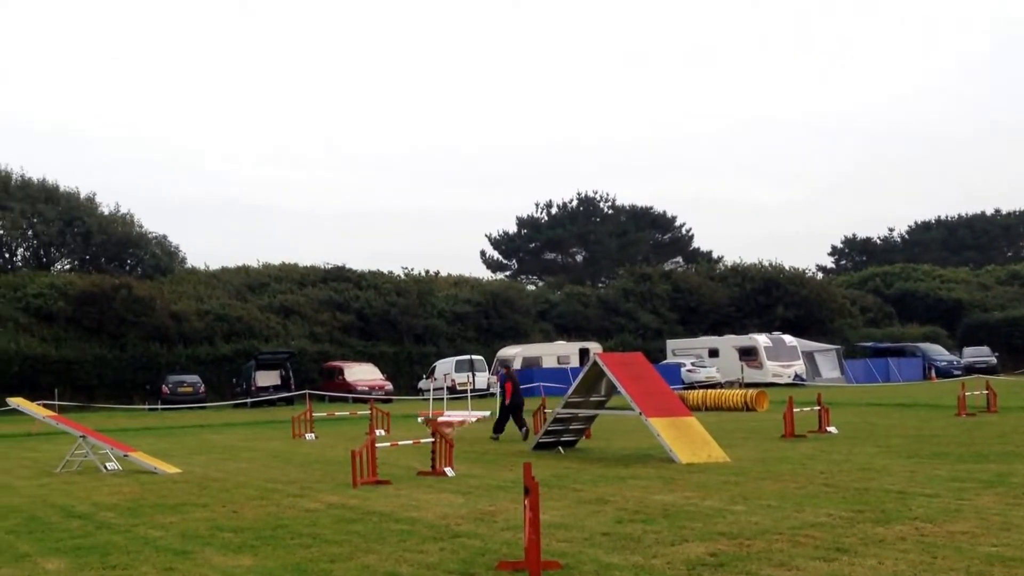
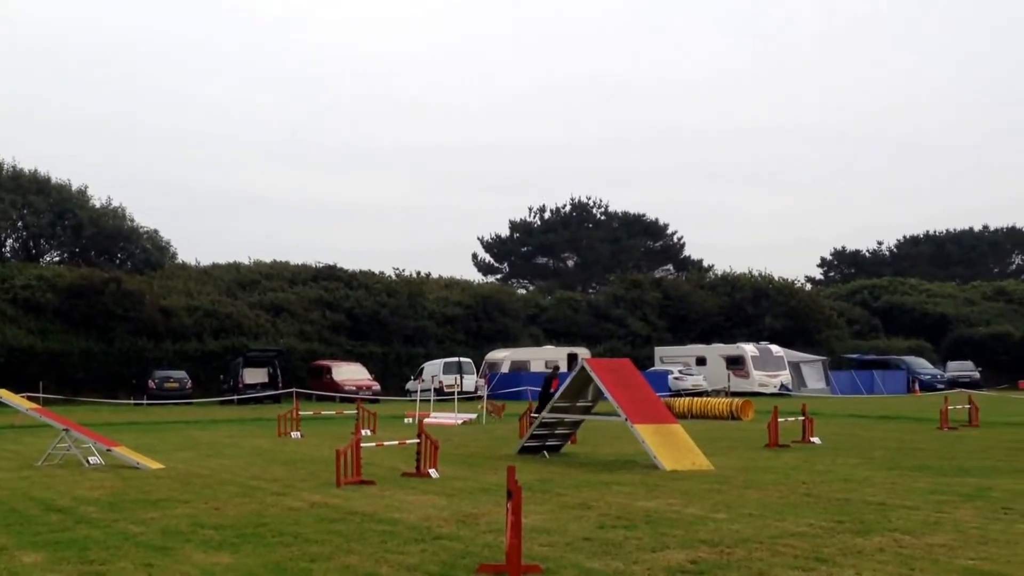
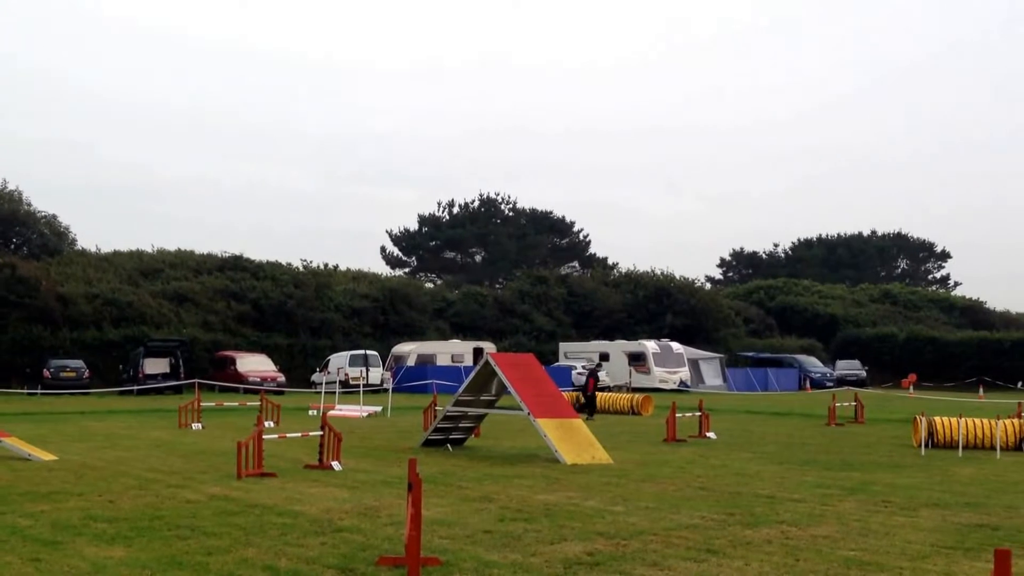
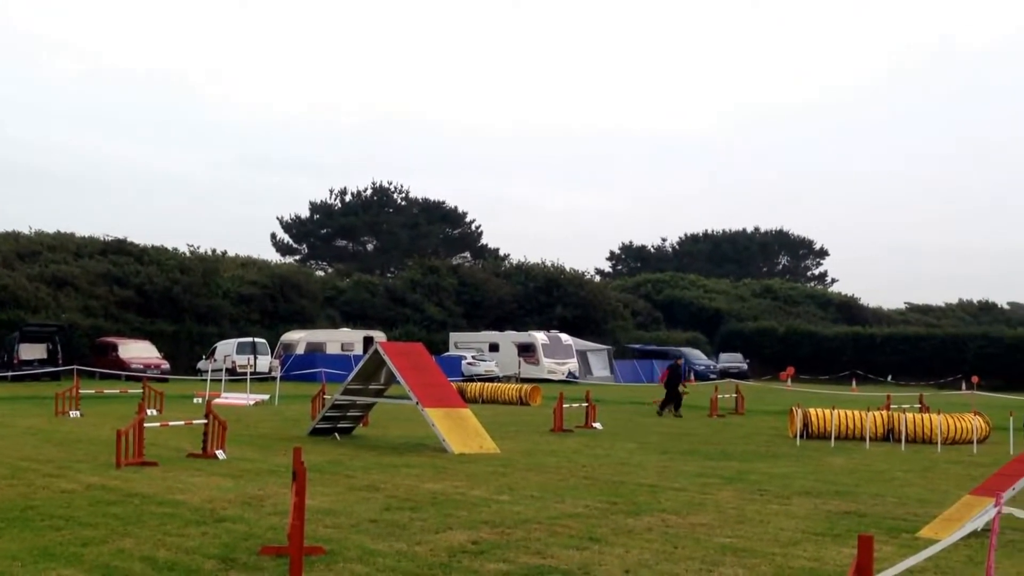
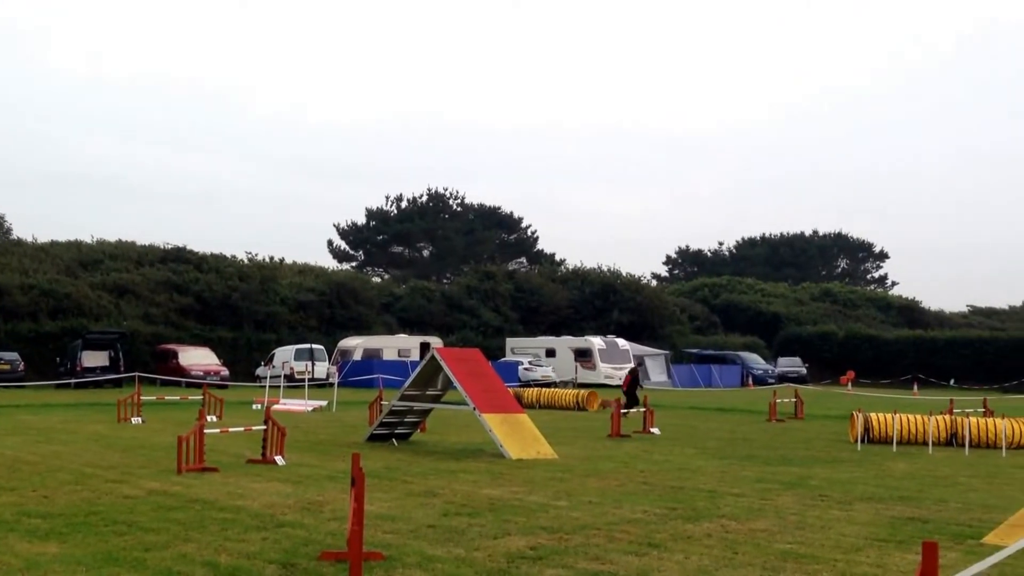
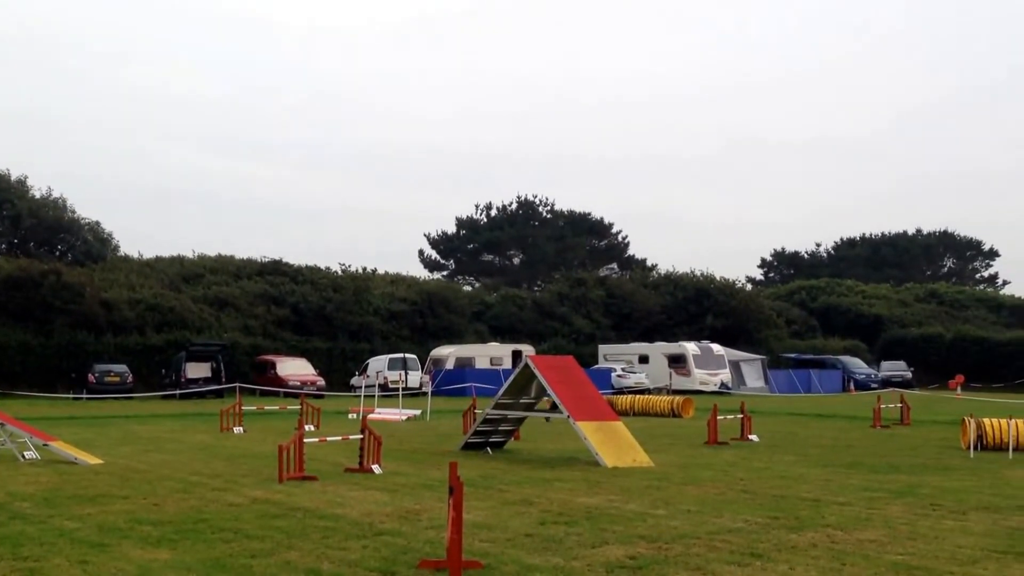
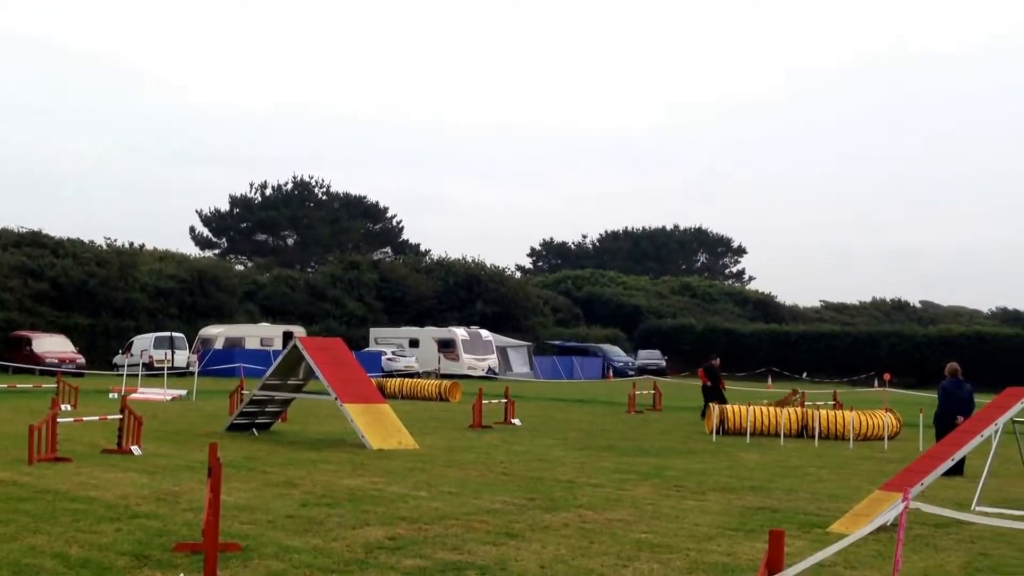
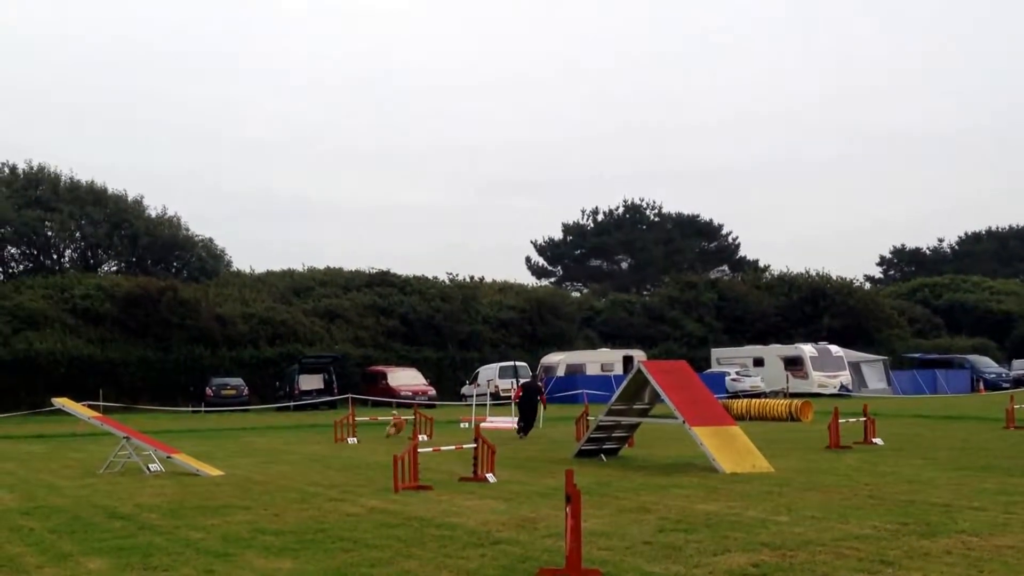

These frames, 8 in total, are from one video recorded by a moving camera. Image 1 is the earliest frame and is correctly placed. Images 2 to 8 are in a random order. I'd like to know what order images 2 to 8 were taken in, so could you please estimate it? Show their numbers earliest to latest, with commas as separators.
8, 2, 6, 3, 5, 4, 7
